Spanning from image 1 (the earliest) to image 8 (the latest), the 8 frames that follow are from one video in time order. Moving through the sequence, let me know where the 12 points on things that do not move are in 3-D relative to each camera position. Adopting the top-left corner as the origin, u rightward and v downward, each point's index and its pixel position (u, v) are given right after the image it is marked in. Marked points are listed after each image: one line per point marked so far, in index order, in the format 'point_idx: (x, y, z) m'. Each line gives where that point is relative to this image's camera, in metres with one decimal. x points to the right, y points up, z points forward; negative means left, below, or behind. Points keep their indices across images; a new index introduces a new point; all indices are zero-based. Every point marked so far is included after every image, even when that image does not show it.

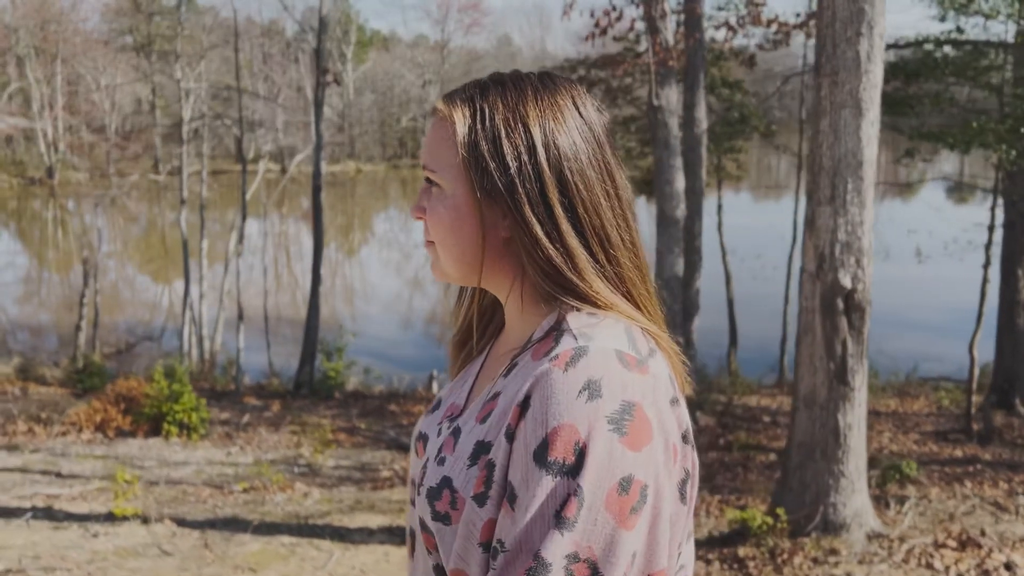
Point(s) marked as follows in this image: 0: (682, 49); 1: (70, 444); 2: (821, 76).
0: (+2.0, +2.8, +10.3) m
1: (-4.5, -1.6, +8.9) m
2: (+1.6, +1.1, +4.5) m
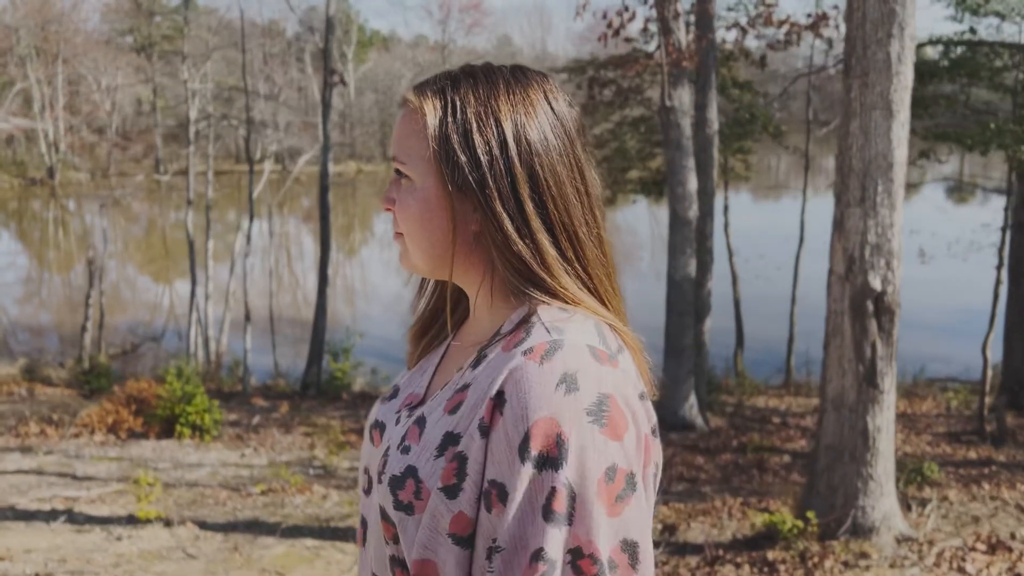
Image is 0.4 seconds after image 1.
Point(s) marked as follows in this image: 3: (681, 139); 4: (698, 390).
0: (+2.2, +2.8, +10.3) m
1: (-4.3, -1.6, +8.9) m
2: (+1.7, +1.1, +4.5) m
3: (+2.0, +1.7, +10.2) m
4: (+2.4, -1.3, +11.0) m
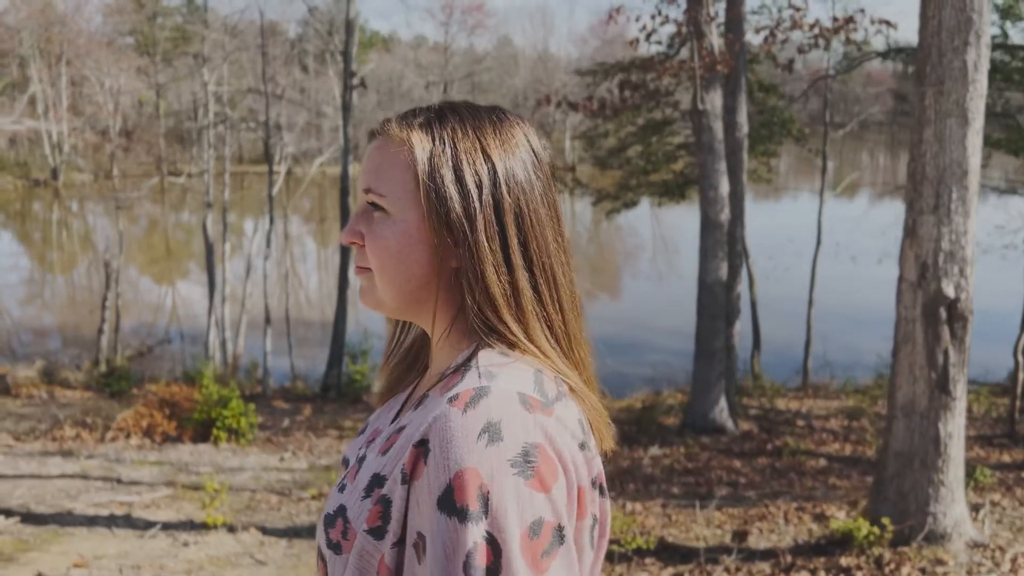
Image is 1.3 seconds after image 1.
0: (+2.6, +2.8, +10.3) m
1: (-3.9, -1.6, +8.9) m
2: (+2.1, +1.0, +4.5) m
3: (+2.3, +1.7, +10.2) m
4: (+2.8, -1.3, +11.0) m
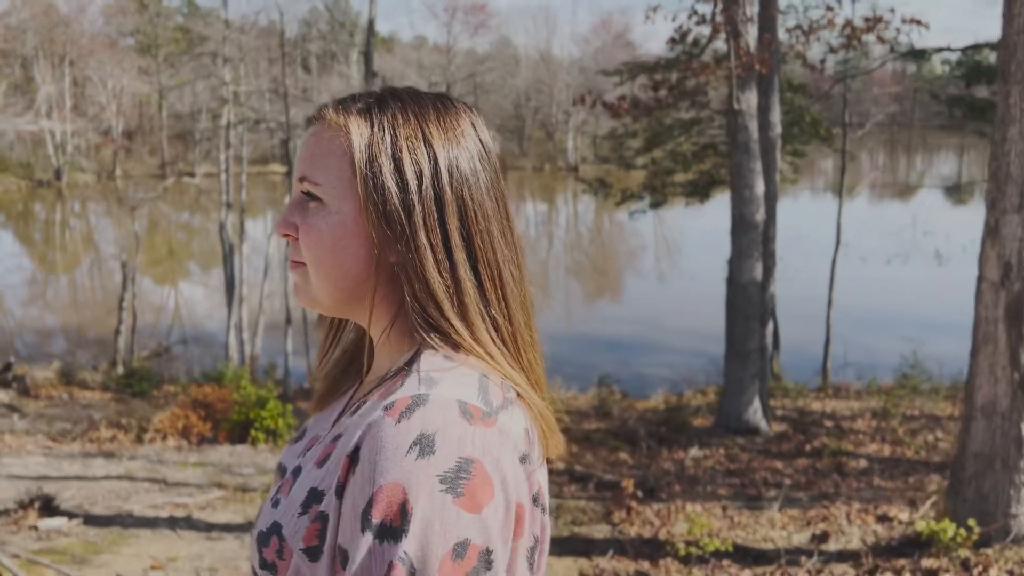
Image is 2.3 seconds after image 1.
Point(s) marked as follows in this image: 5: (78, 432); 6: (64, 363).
0: (+3.0, +2.8, +10.3) m
1: (-3.5, -1.6, +8.8) m
2: (+2.6, +1.0, +4.5) m
3: (+2.8, +1.7, +10.2) m
4: (+3.2, -1.4, +11.0) m
5: (-4.9, -1.6, +9.9) m
6: (-9.7, -1.6, +18.8) m
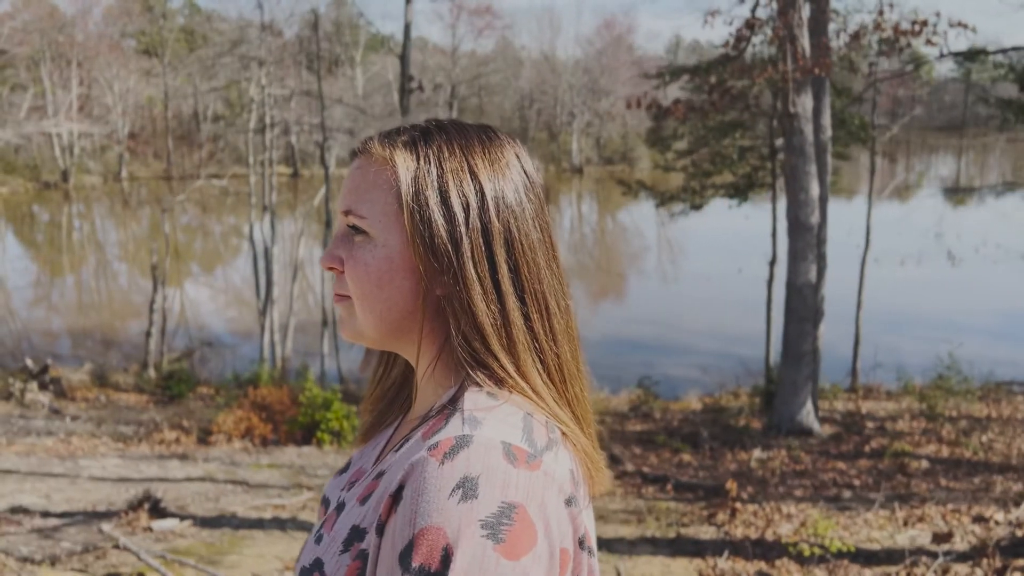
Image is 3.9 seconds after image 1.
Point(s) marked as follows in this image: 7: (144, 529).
0: (+3.7, +2.7, +10.4) m
1: (-2.8, -1.7, +8.9) m
2: (+3.2, +1.0, +4.5) m
3: (+3.4, +1.7, +10.3) m
4: (+3.9, -1.4, +11.1) m
5: (-4.2, -1.7, +10.0) m
6: (-9.0, -1.7, +18.9) m
7: (-2.3, -1.5, +5.4) m
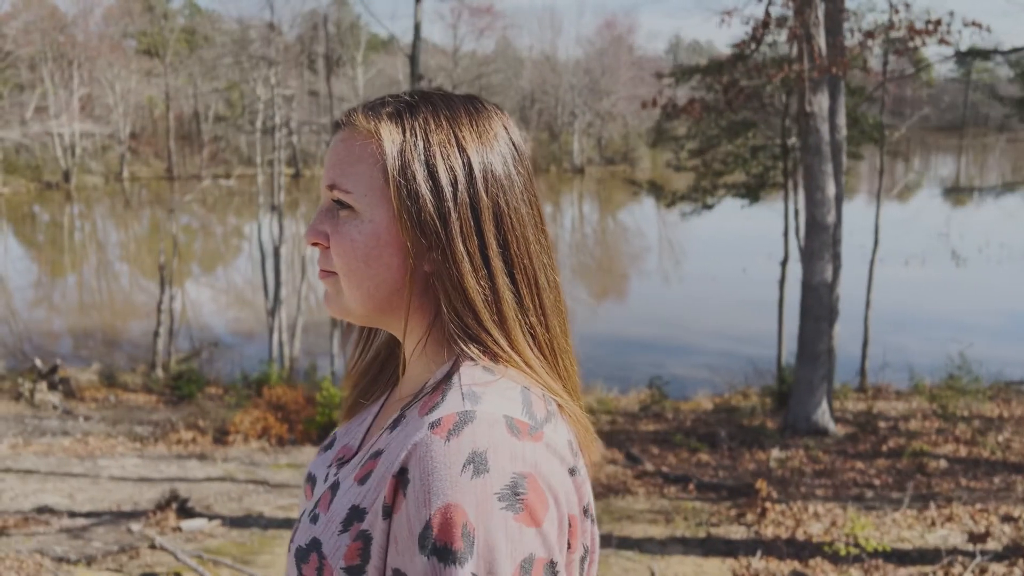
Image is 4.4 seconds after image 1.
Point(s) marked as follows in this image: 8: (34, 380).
0: (+3.8, +2.8, +10.4) m
1: (-2.7, -1.7, +8.9) m
2: (+3.4, +1.0, +4.5) m
3: (+3.6, +1.7, +10.3) m
4: (+4.0, -1.4, +11.1) m
5: (-4.0, -1.7, +9.9) m
6: (-8.8, -1.7, +18.9) m
7: (-2.1, -1.5, +5.4) m
8: (-8.6, -1.6, +15.6) m
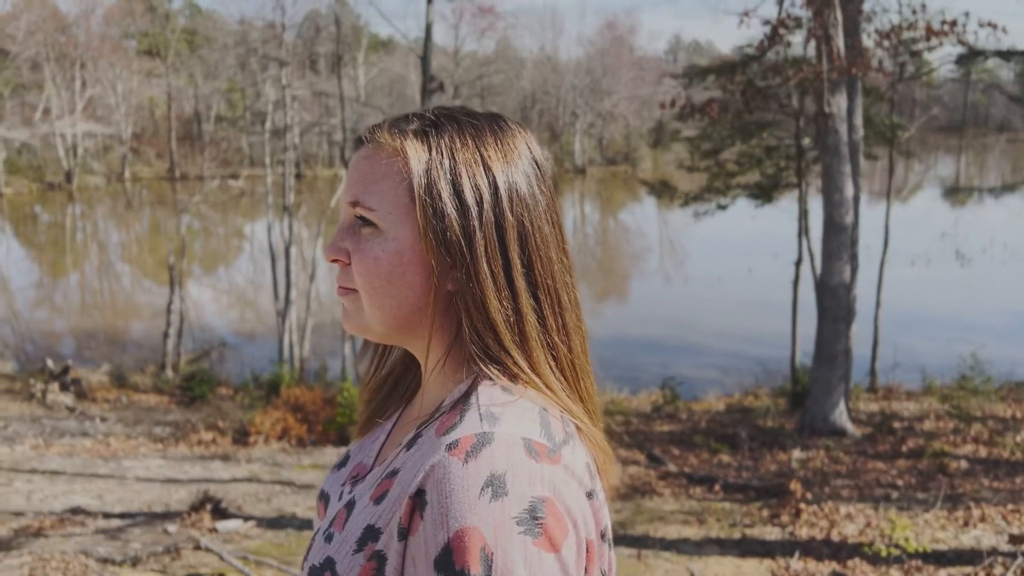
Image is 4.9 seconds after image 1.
0: (+4.1, +2.7, +10.4) m
1: (-2.4, -1.7, +8.9) m
2: (+3.7, +1.0, +4.5) m
3: (+3.8, +1.7, +10.3) m
4: (+4.3, -1.4, +11.1) m
5: (-3.8, -1.7, +10.0) m
6: (-8.6, -1.7, +18.9) m
7: (-1.9, -1.5, +5.4) m
8: (-8.4, -1.6, +15.6) m
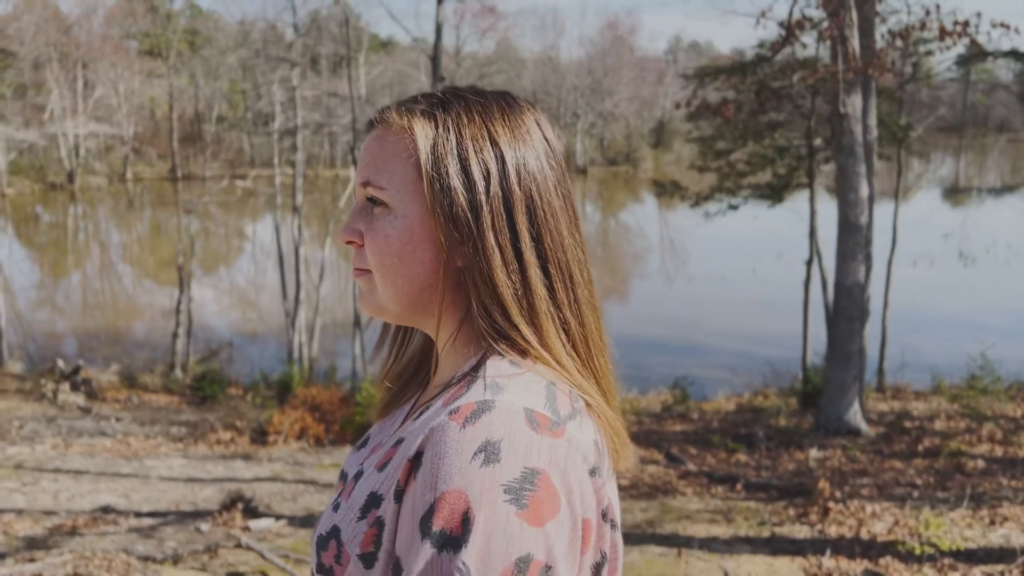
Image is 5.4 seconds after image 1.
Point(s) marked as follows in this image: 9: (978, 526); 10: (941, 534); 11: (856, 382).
0: (+4.3, +2.7, +10.4) m
1: (-2.2, -1.7, +8.9) m
2: (+3.8, +1.0, +4.6) m
3: (+4.0, +1.7, +10.3) m
4: (+4.5, -1.4, +11.1) m
5: (-3.6, -1.7, +10.0) m
6: (-8.4, -1.7, +18.9) m
7: (-1.7, -1.5, +5.4) m
8: (-8.2, -1.7, +15.7) m
9: (+3.2, -1.6, +6.0) m
10: (+2.7, -1.6, +5.6) m
11: (+4.3, -1.2, +11.0) m
